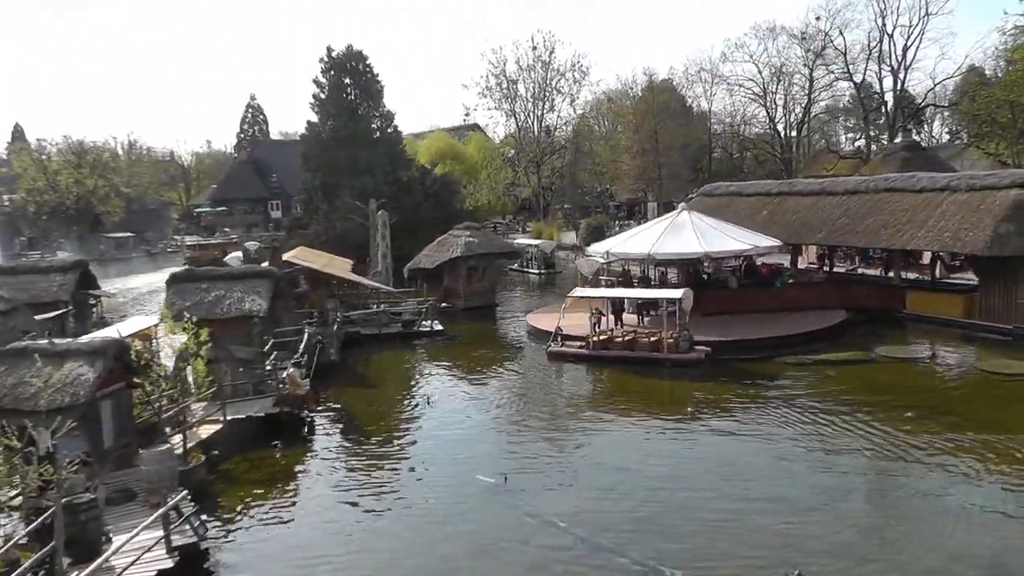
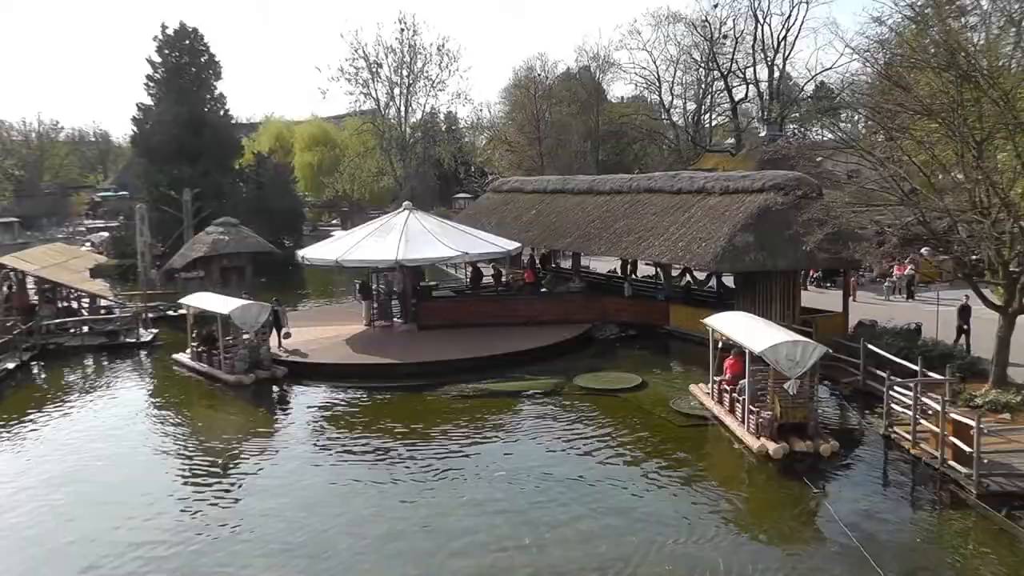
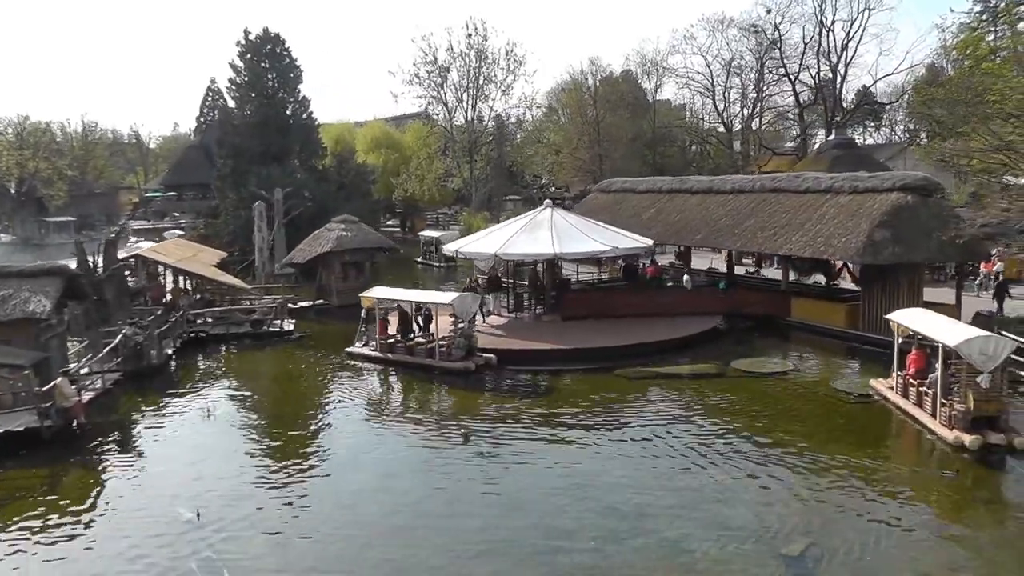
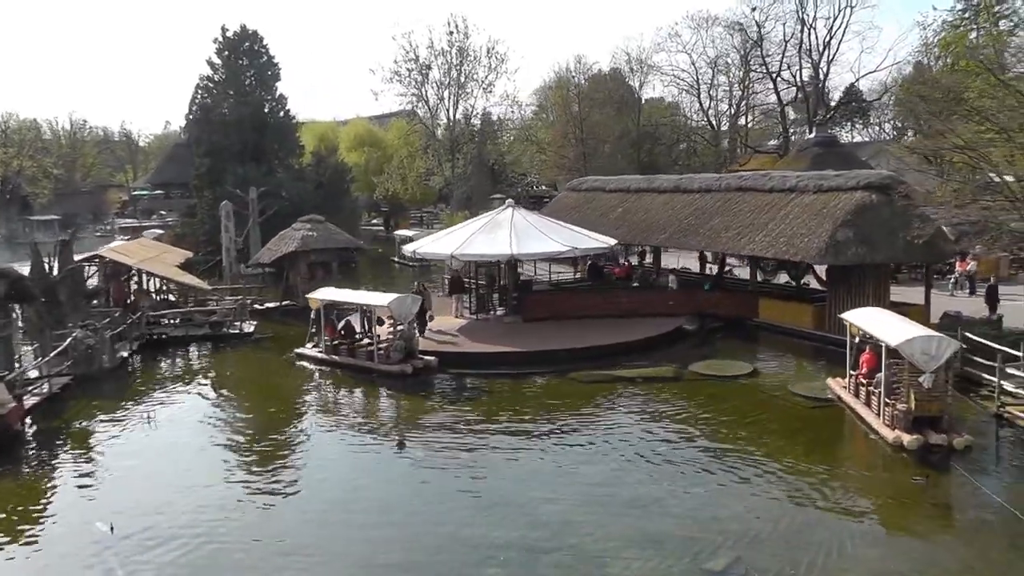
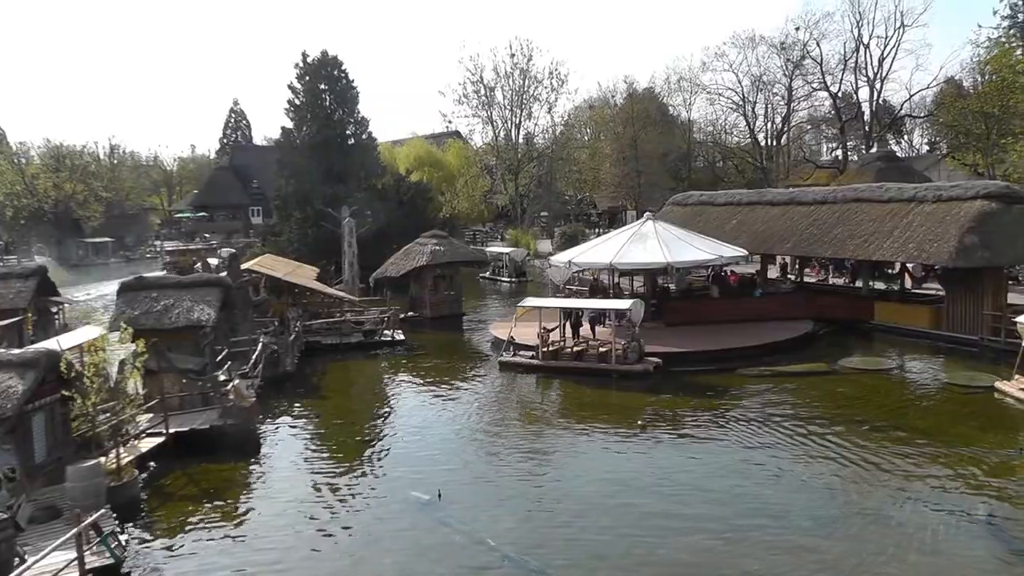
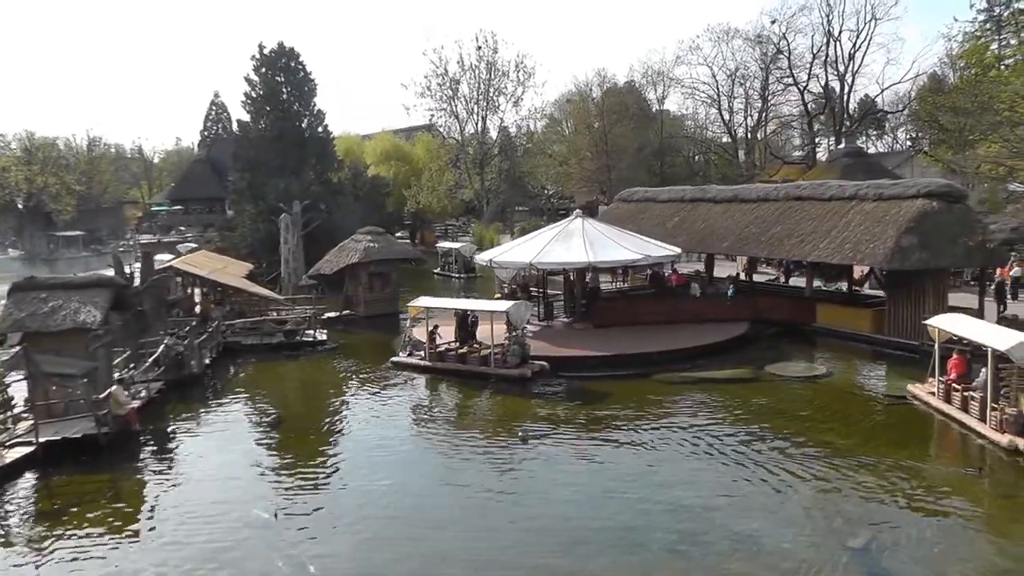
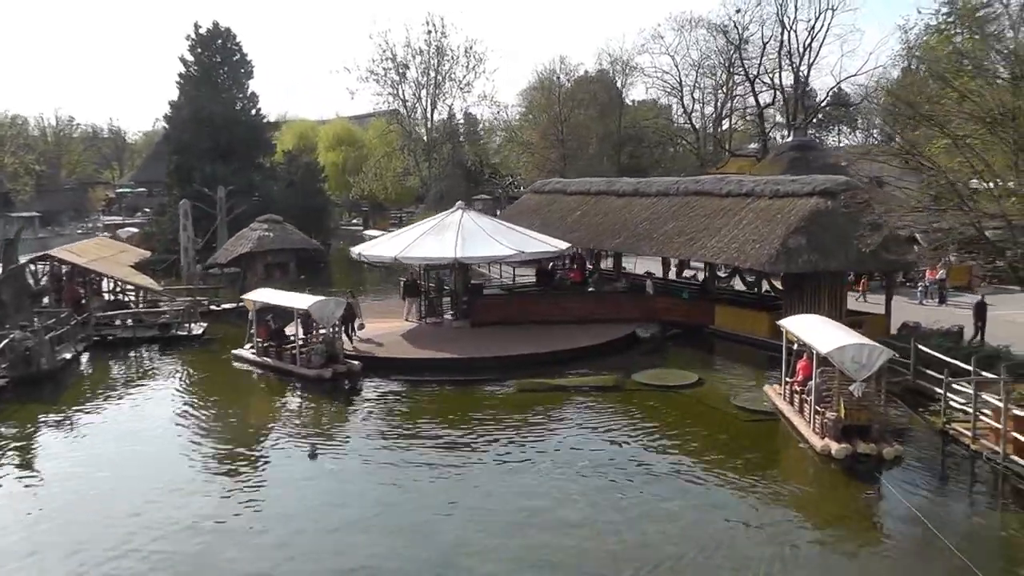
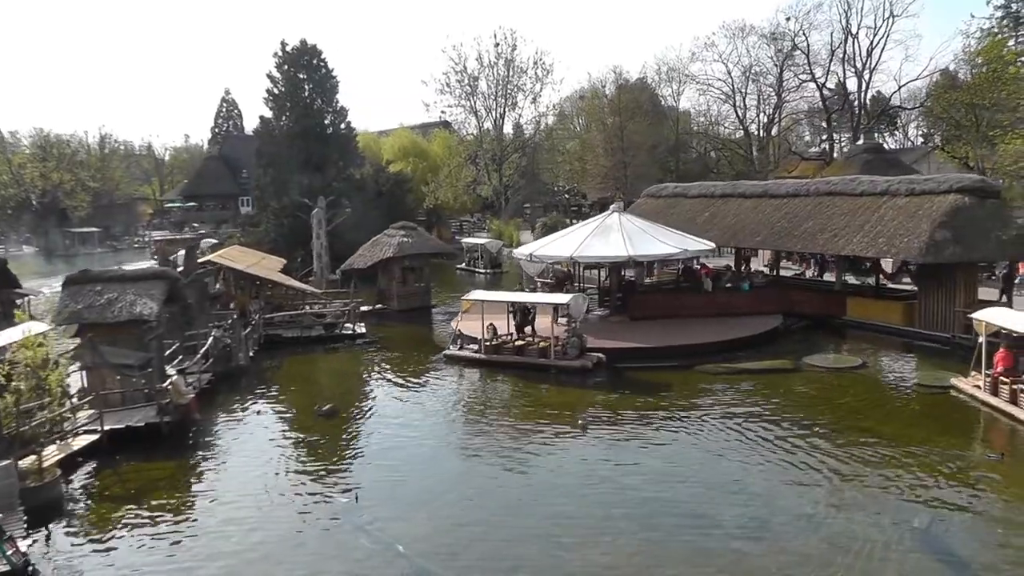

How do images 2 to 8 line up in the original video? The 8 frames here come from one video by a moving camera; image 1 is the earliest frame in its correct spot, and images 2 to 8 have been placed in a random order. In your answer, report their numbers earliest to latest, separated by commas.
5, 8, 6, 3, 4, 7, 2
